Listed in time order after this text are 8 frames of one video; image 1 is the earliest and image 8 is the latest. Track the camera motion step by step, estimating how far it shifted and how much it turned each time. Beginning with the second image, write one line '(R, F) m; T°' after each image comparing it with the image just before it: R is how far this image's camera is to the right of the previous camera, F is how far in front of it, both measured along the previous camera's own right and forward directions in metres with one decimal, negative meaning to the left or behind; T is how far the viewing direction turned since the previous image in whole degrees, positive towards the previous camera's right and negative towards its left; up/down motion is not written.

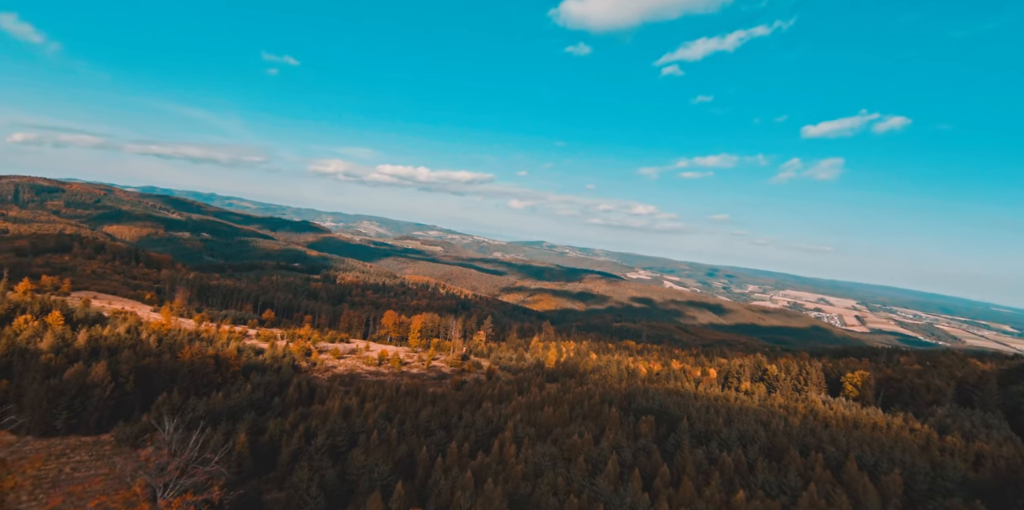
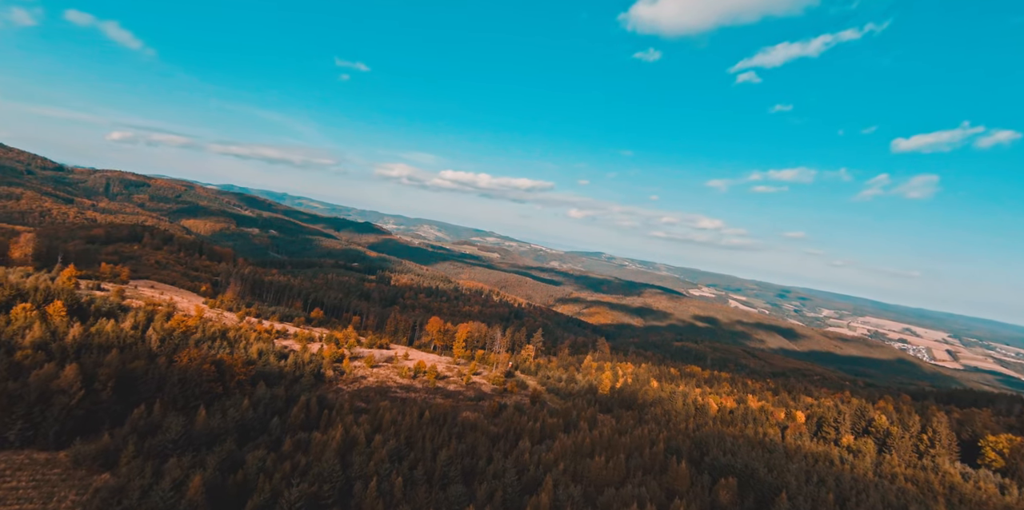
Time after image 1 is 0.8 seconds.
(+0.9, +15.0) m; -6°
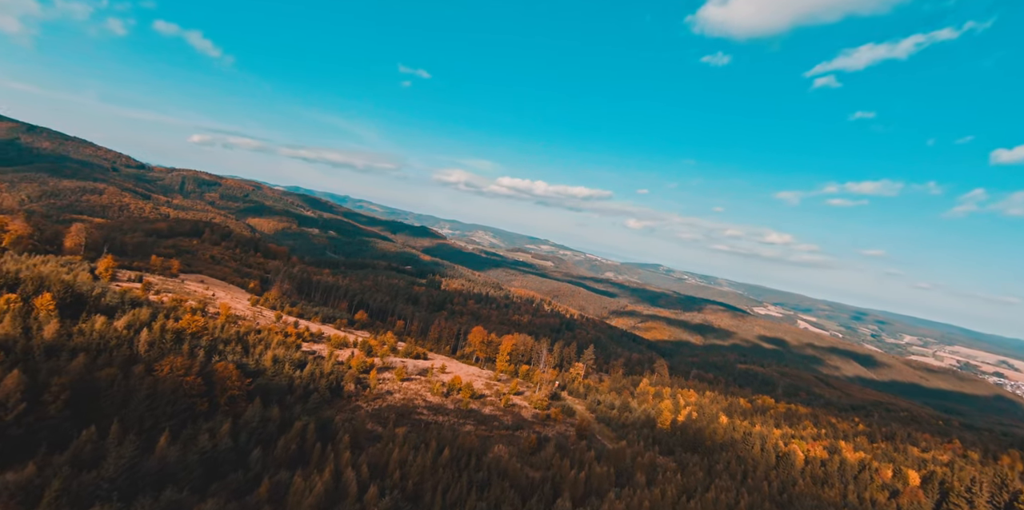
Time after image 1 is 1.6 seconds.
(+1.2, +14.6) m; -6°
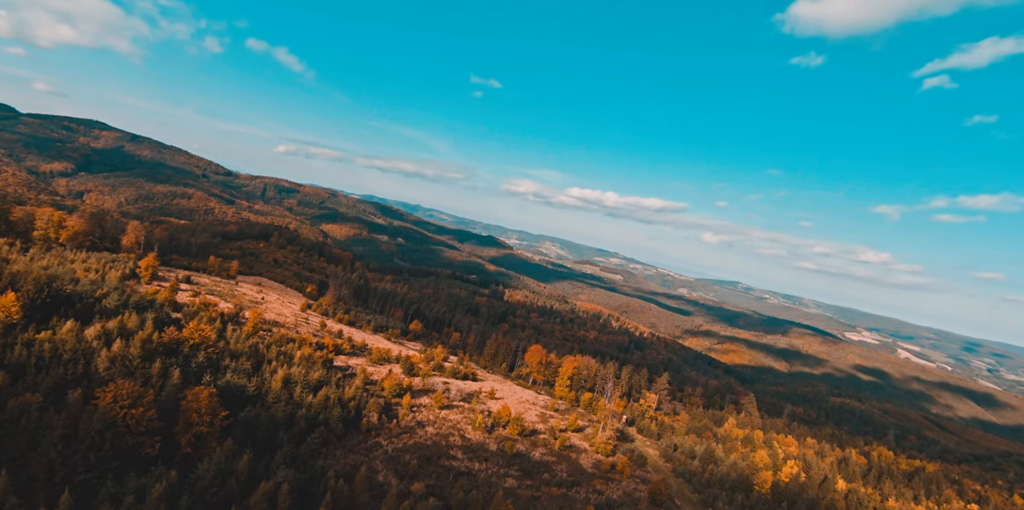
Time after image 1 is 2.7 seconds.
(+1.3, +18.4) m; -8°
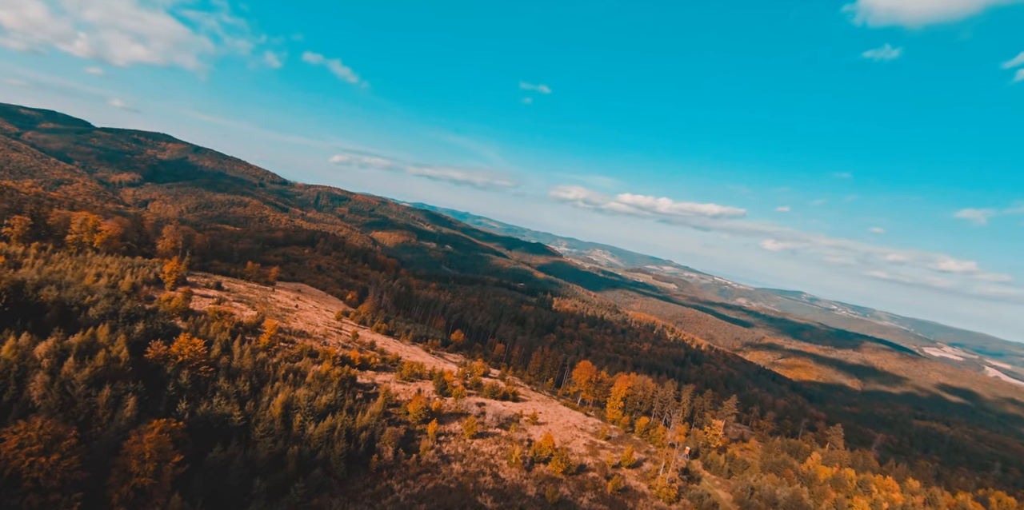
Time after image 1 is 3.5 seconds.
(+1.0, +14.1) m; -6°
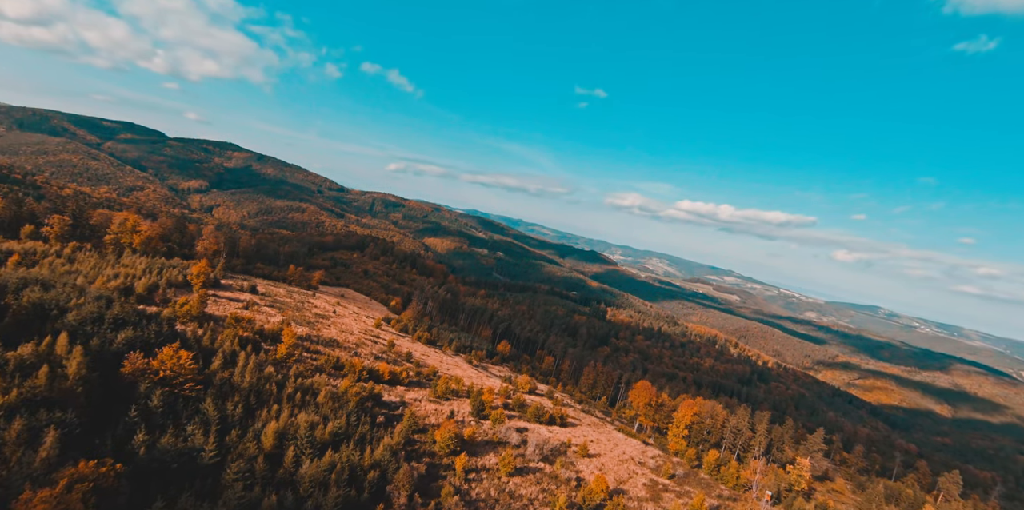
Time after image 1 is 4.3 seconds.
(+0.9, +13.6) m; -6°
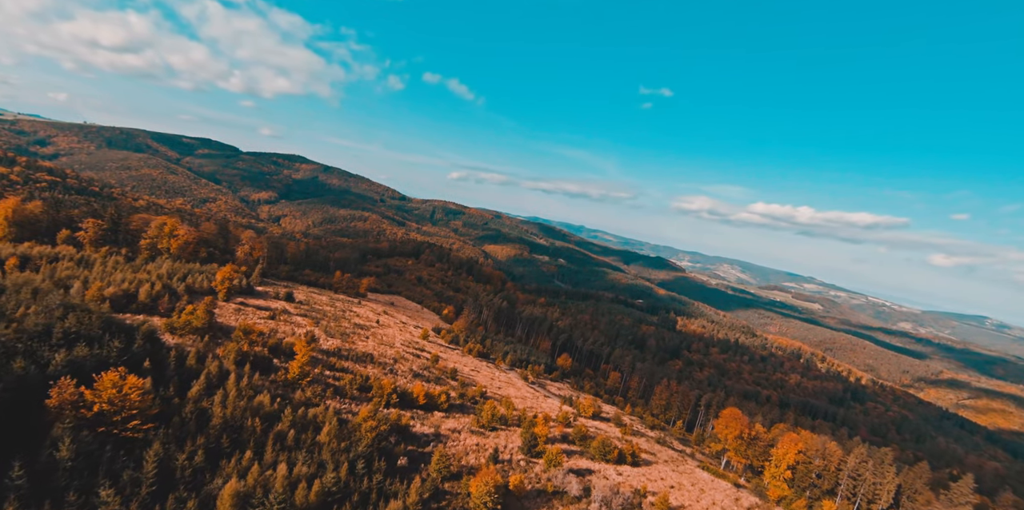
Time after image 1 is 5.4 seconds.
(+0.7, +17.3) m; -7°
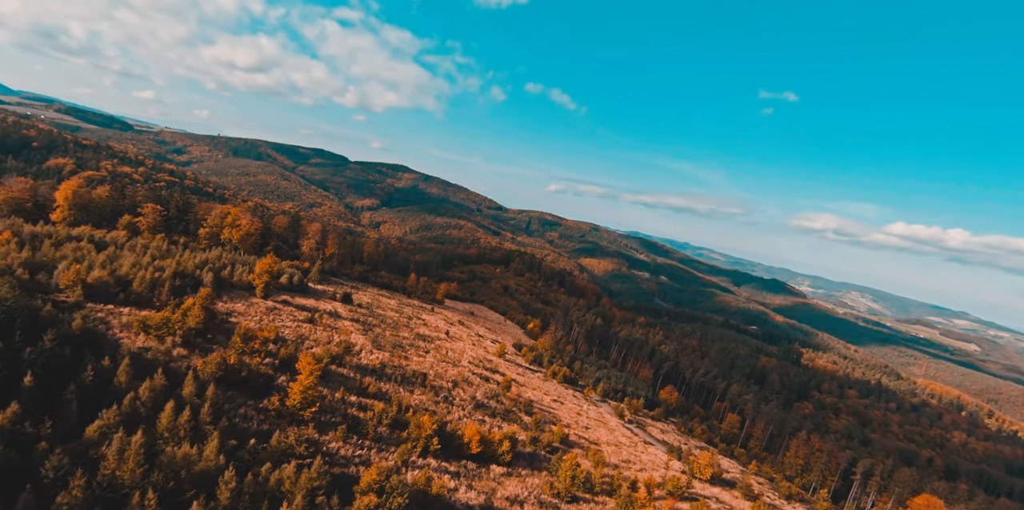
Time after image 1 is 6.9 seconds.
(+0.1, +23.9) m; -11°
